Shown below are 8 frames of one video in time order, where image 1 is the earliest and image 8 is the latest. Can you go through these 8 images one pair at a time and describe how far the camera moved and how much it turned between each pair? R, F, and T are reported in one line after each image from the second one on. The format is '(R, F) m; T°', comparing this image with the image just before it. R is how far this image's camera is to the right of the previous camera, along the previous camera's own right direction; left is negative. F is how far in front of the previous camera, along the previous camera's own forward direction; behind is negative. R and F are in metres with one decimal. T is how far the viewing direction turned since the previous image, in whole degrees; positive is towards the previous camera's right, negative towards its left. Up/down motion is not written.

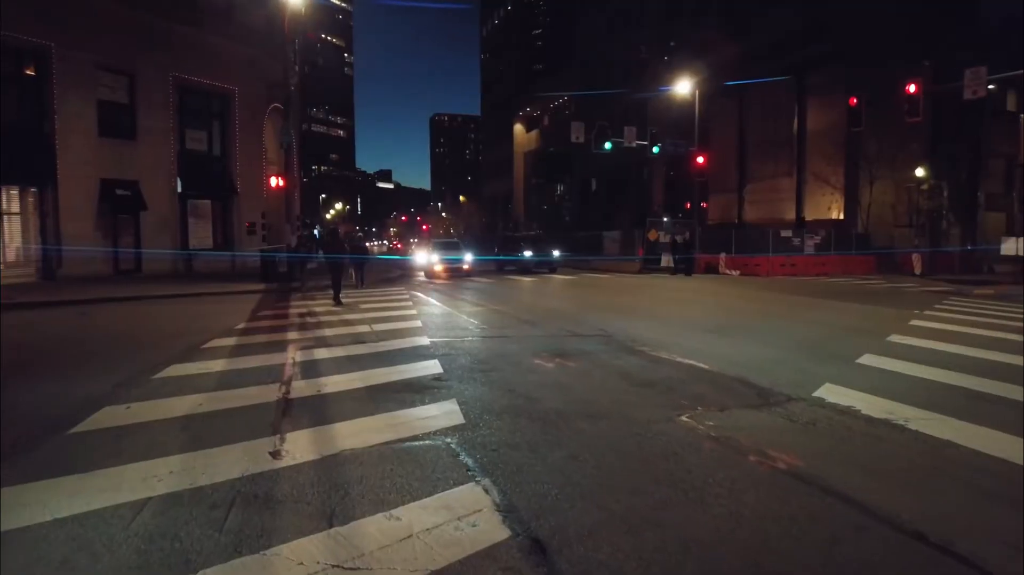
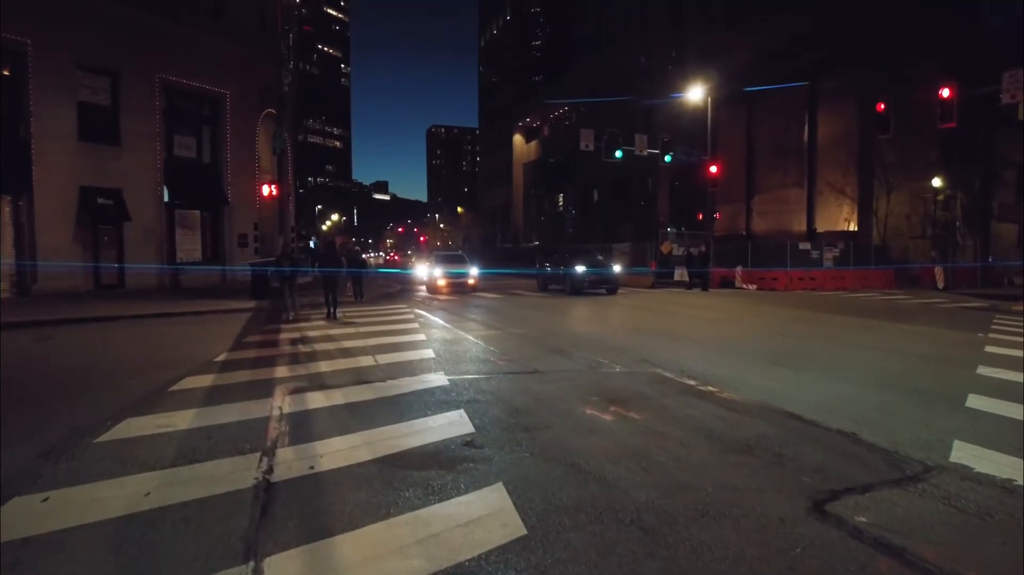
(-0.5, +1.8) m; 0°
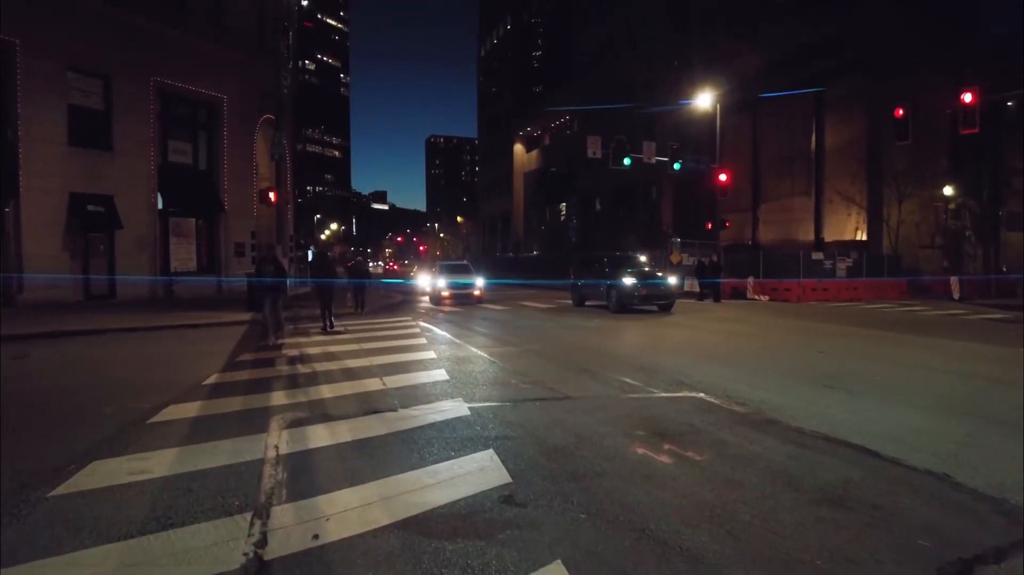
(-0.3, +1.0) m; 0°
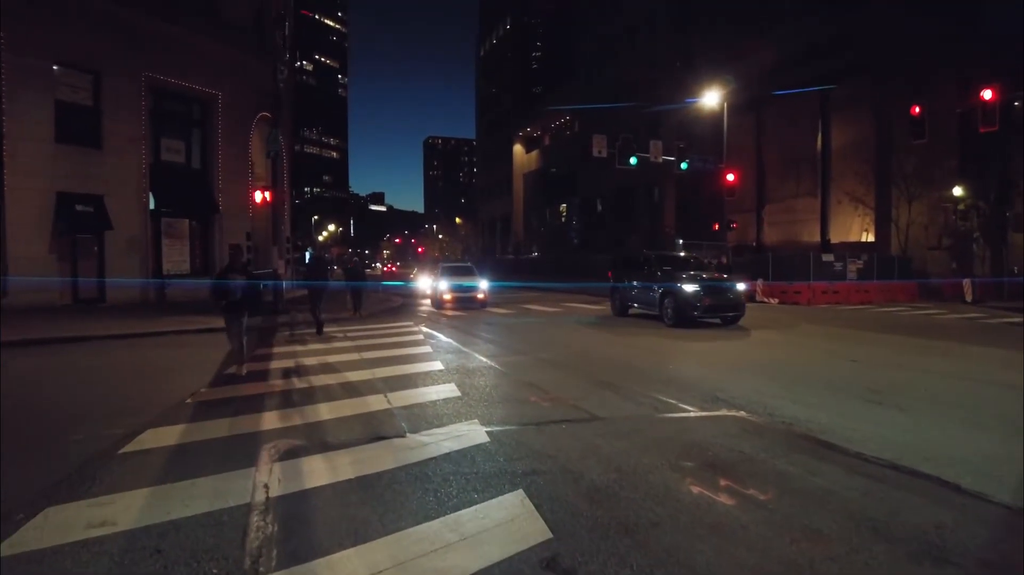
(-0.2, +0.9) m; 0°
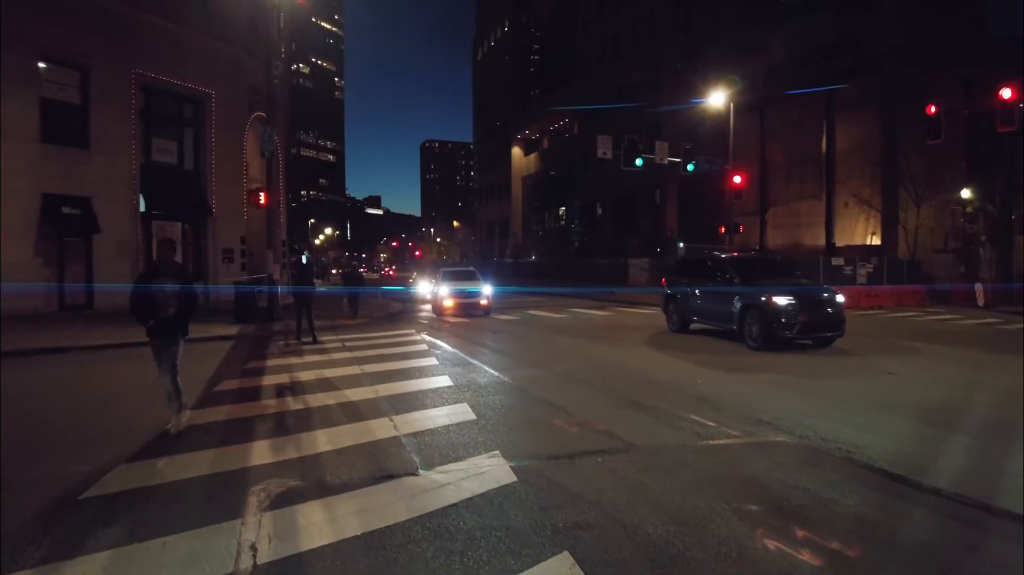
(-0.3, +0.9) m; 0°
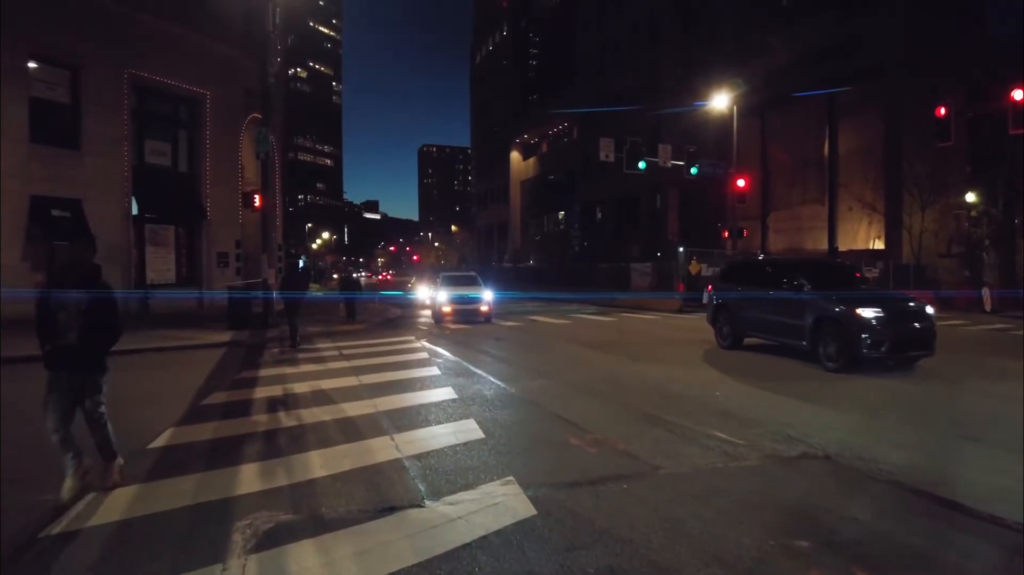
(-0.1, +0.6) m; 0°
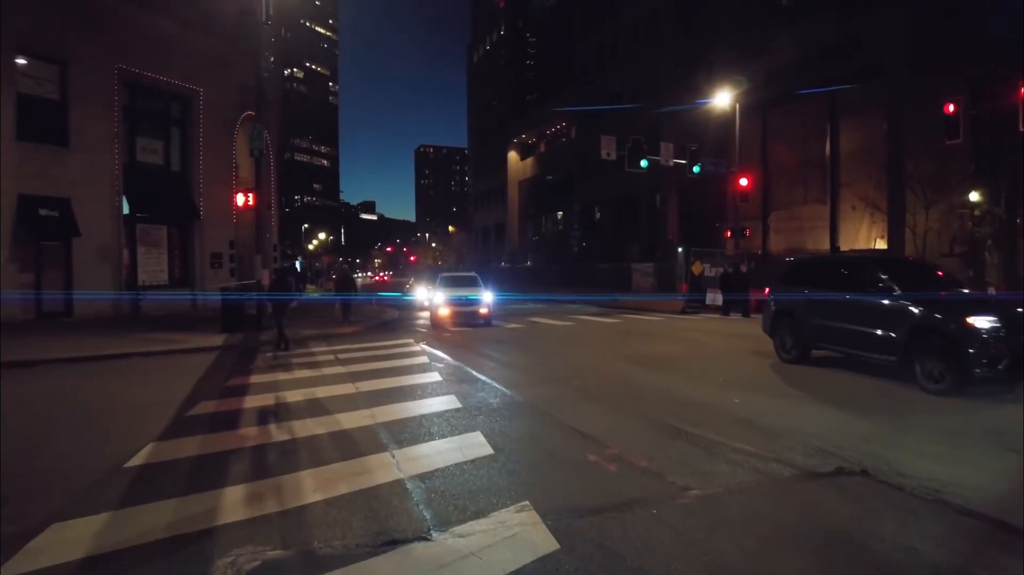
(-0.1, +0.6) m; 0°
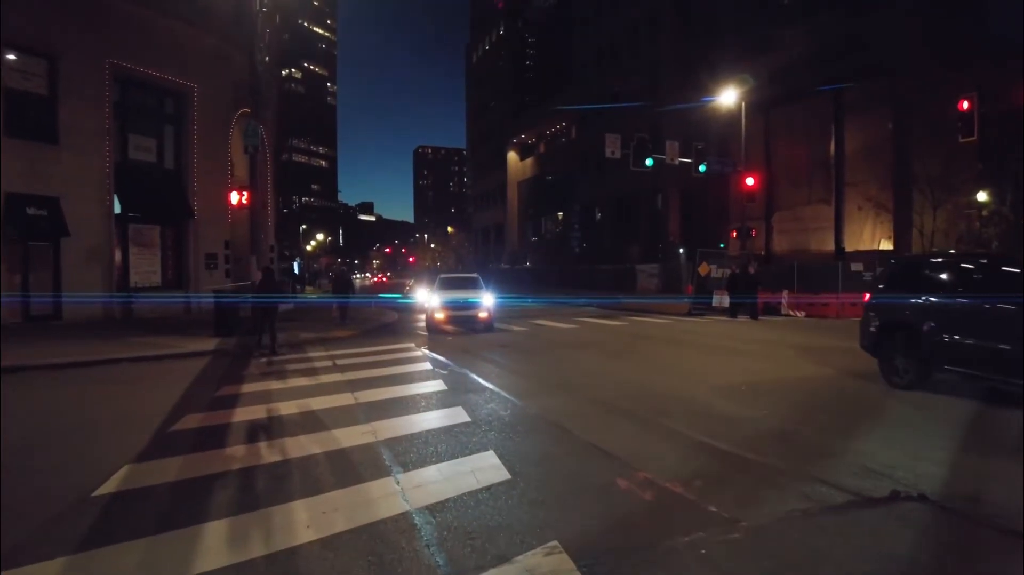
(-0.2, +0.7) m; 0°
